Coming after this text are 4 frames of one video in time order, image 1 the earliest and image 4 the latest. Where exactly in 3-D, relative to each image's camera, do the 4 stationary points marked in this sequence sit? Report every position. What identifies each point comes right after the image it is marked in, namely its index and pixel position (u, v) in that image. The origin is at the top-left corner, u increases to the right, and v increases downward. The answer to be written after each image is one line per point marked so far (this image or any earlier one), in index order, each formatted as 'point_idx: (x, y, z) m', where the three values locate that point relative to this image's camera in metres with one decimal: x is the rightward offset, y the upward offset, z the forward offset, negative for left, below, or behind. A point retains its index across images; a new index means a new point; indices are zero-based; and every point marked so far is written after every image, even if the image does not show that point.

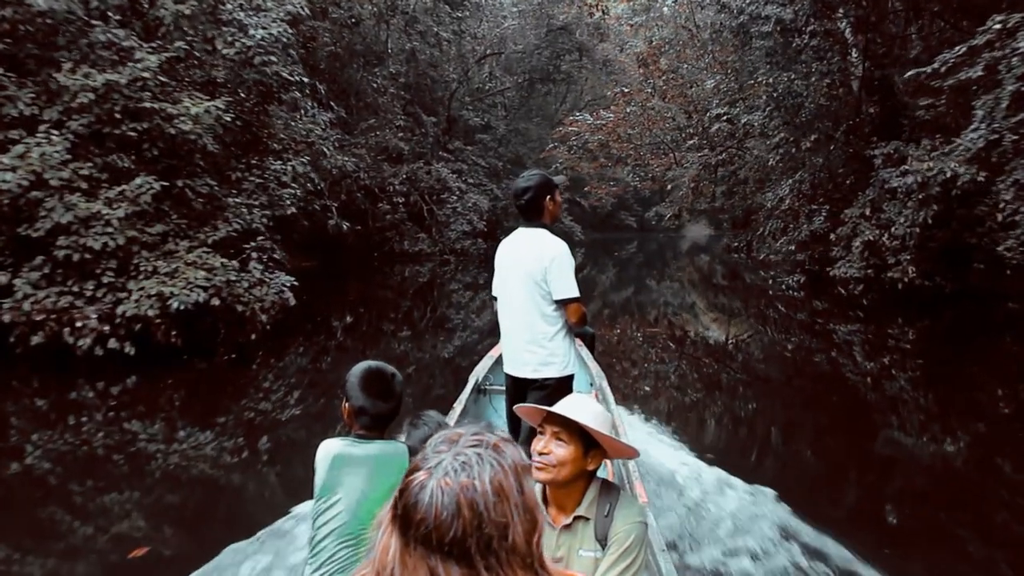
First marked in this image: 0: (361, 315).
0: (-1.0, -0.2, +10.0) m
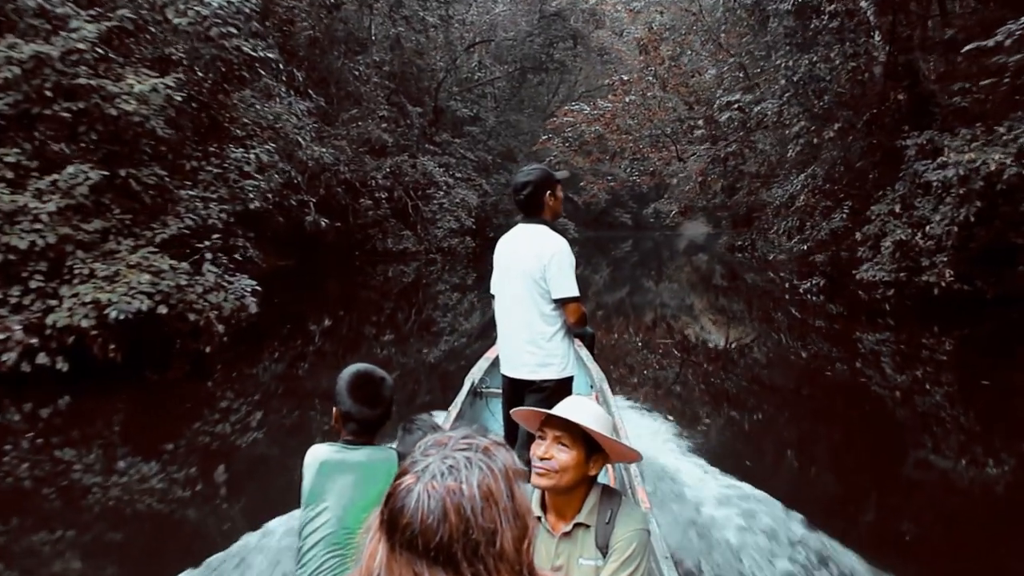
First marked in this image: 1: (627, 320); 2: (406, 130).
0: (-1.1, -0.2, +9.4) m
1: (+0.9, -0.2, +11.1) m
2: (-1.0, +1.5, +13.8) m
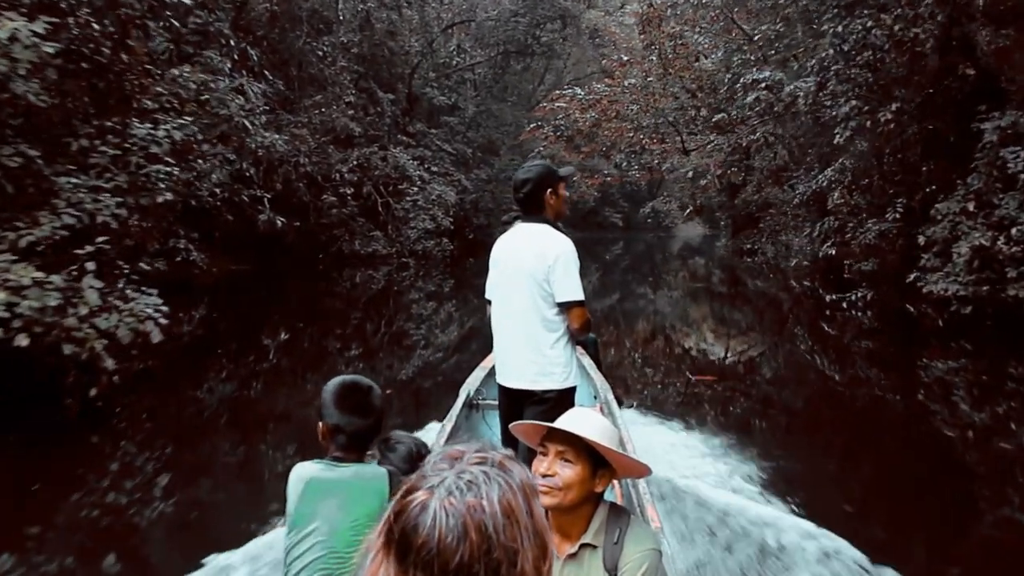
0: (-1.2, -0.2, +8.4) m
1: (+0.7, -0.3, +10.1) m
2: (-1.2, +1.4, +12.7) m
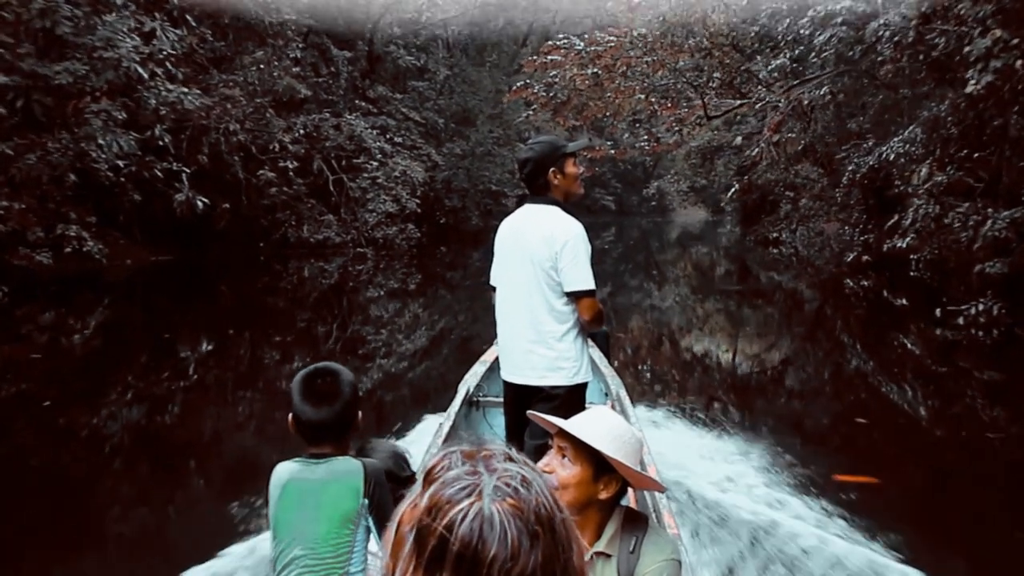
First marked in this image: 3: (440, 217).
0: (-1.3, -0.2, +7.0) m
1: (+0.6, -0.2, +8.7) m
2: (-1.3, +1.5, +11.3) m
3: (-0.8, +0.8, +15.8) m
